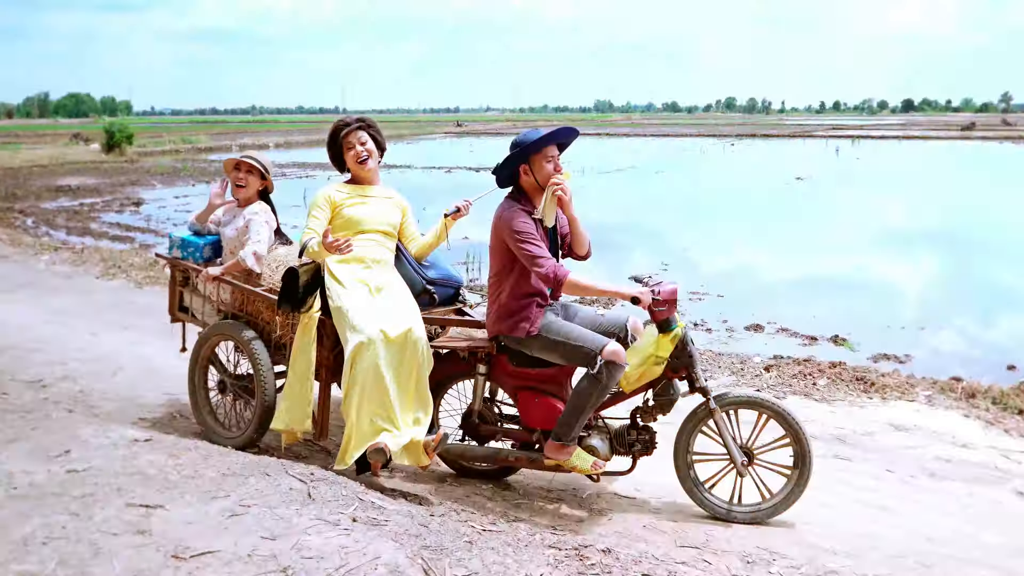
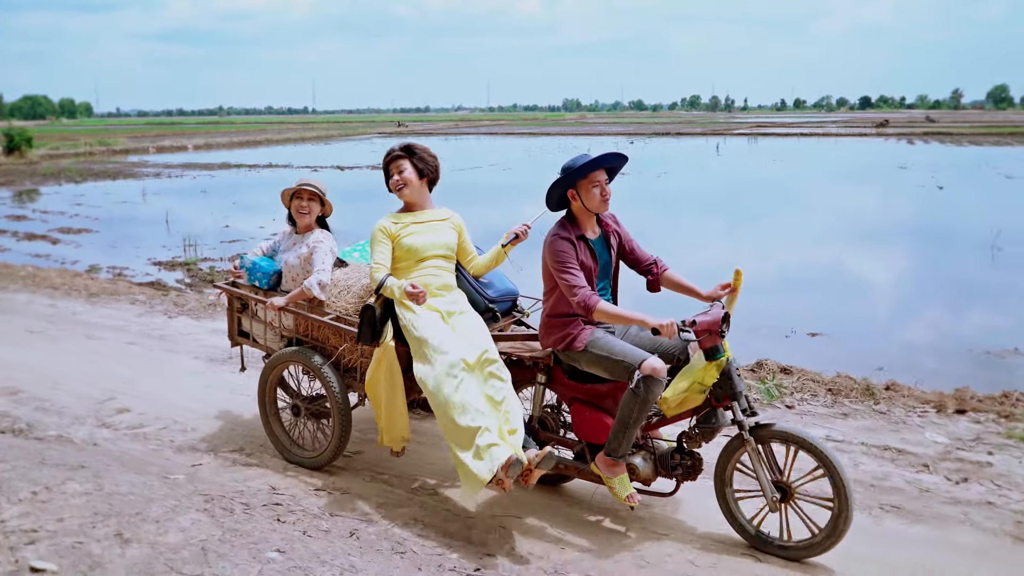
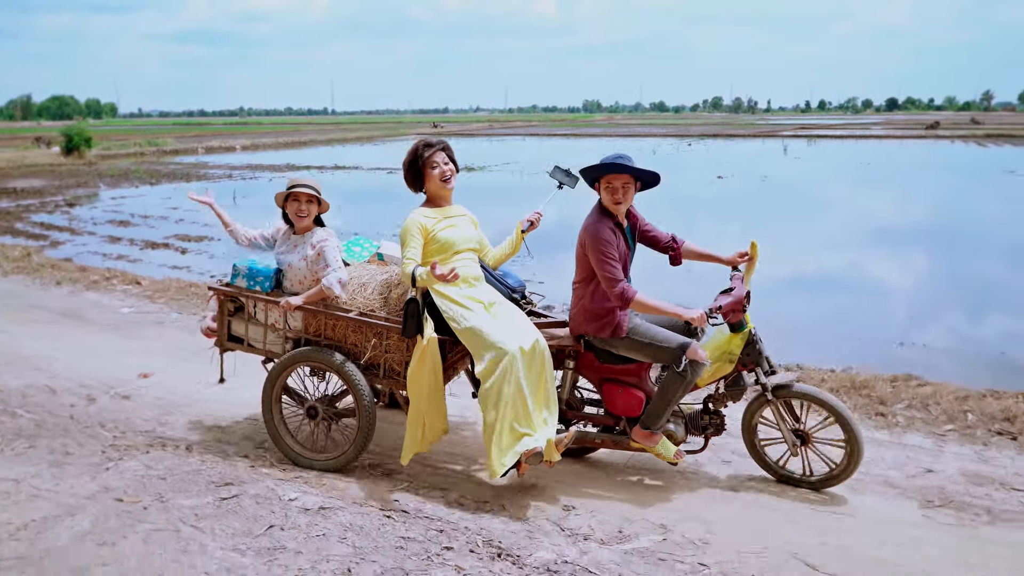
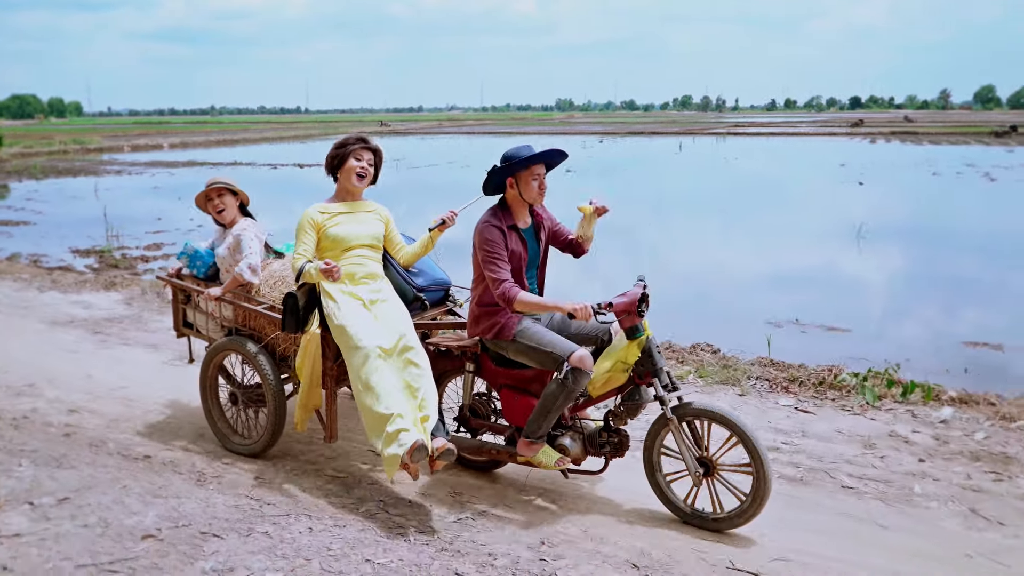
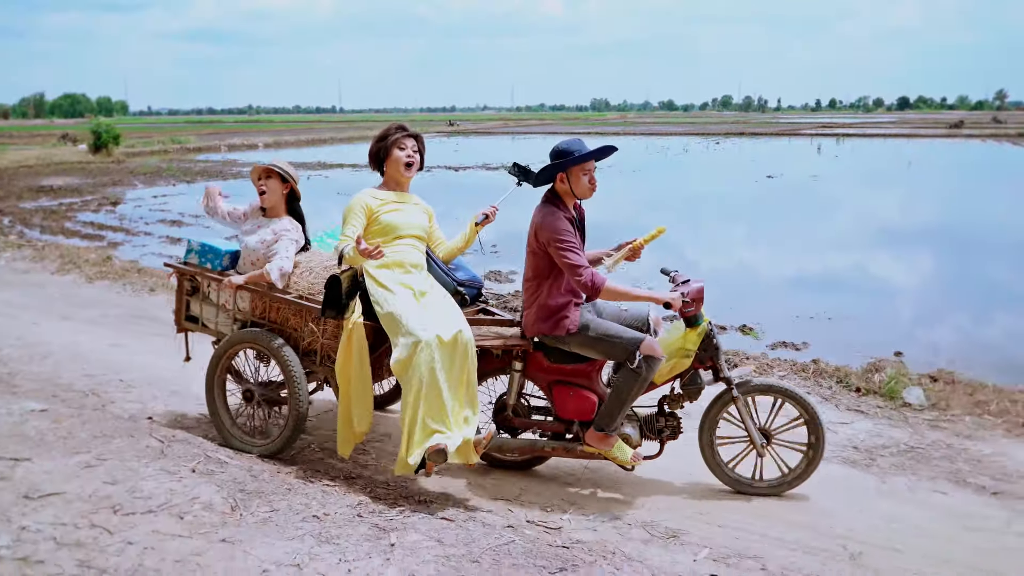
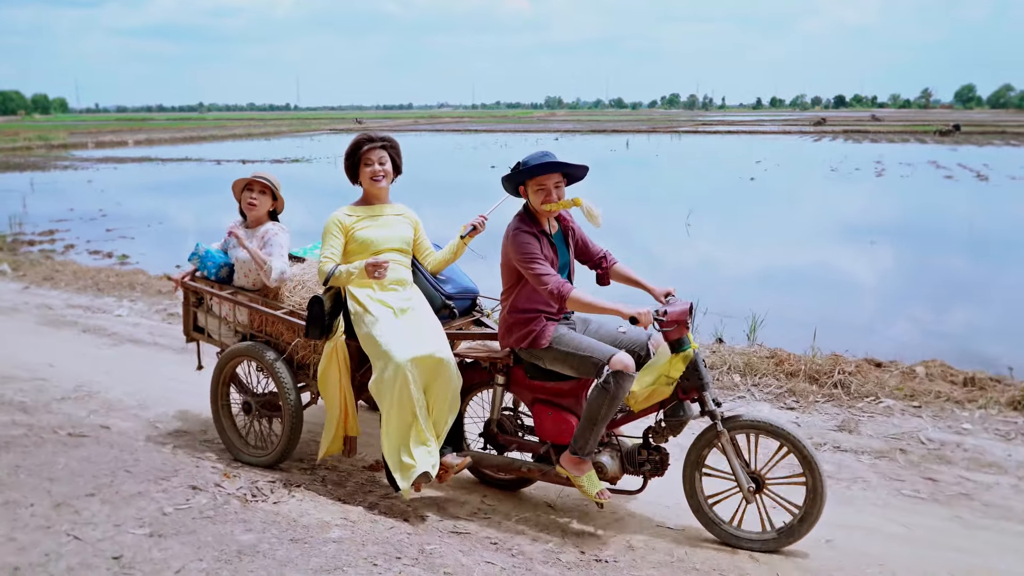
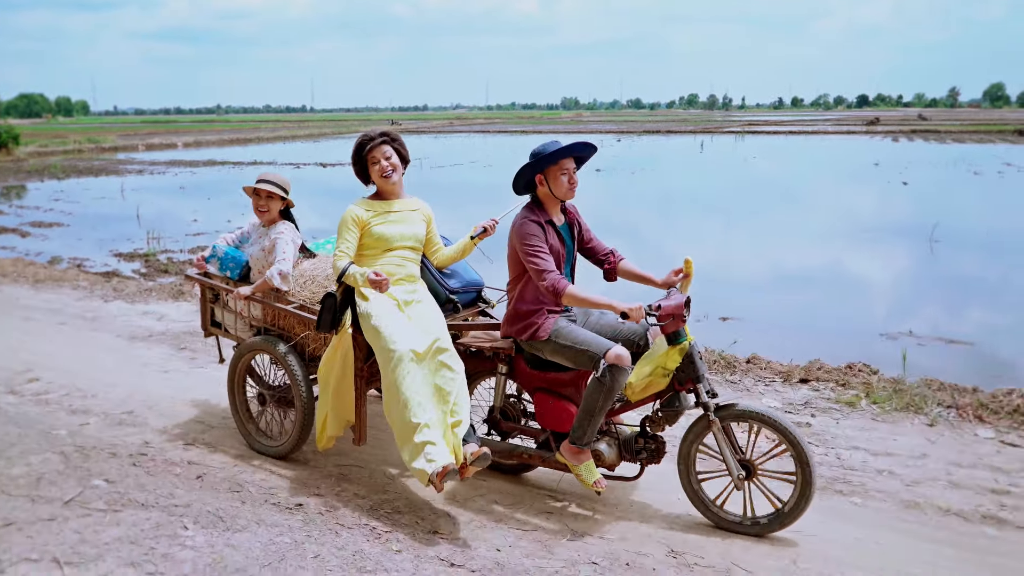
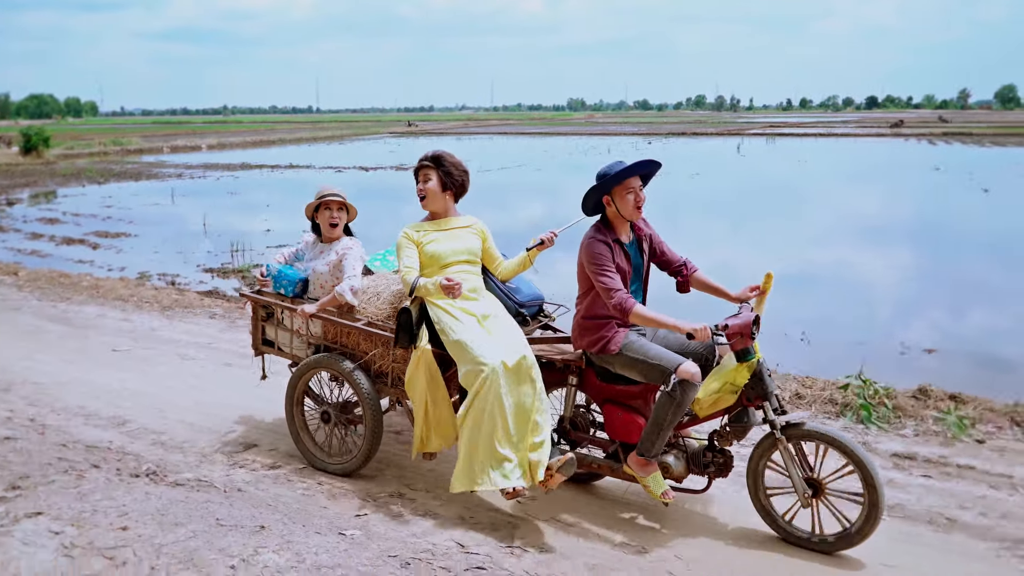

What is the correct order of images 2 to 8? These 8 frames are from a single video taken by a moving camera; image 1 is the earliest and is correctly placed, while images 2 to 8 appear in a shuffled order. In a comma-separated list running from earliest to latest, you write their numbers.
5, 3, 8, 2, 7, 4, 6
